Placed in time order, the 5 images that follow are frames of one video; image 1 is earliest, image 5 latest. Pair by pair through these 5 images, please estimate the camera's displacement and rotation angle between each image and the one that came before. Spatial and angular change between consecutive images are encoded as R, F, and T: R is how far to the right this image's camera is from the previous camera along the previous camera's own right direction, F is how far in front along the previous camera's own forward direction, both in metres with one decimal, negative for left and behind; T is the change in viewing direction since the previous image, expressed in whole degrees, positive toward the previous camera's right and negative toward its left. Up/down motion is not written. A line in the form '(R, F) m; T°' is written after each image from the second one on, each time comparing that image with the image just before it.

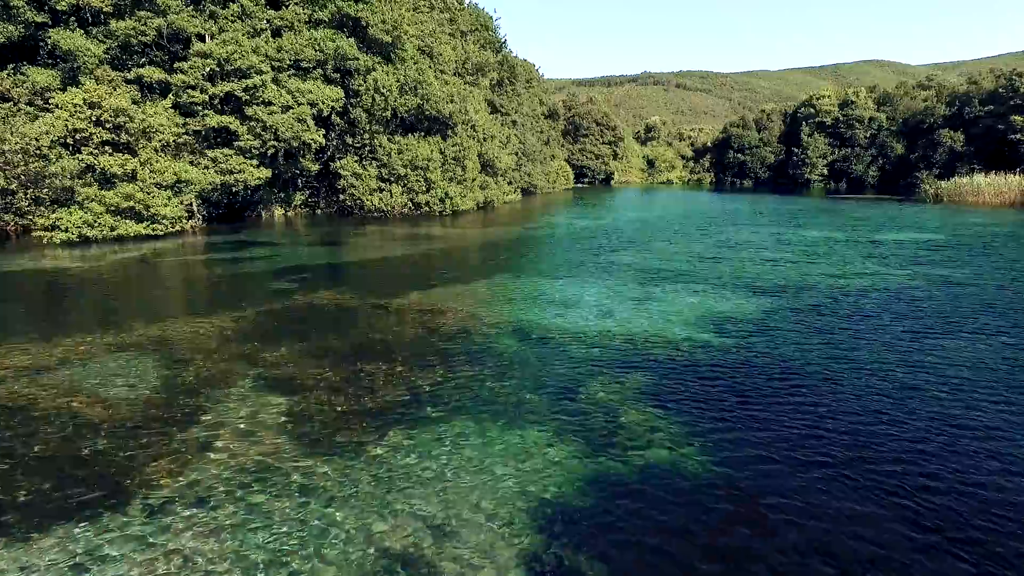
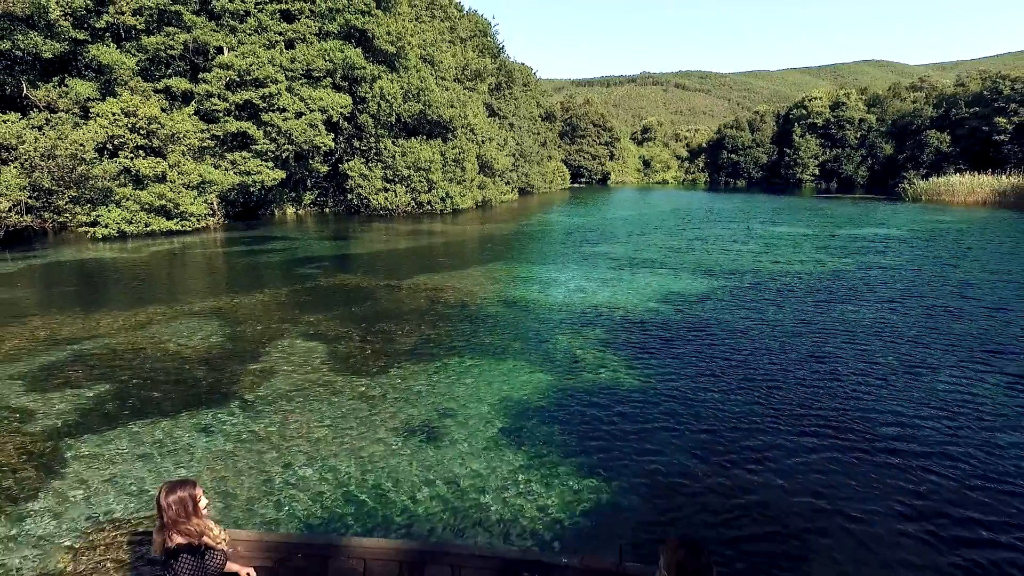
(+0.5, -4.2) m; 0°
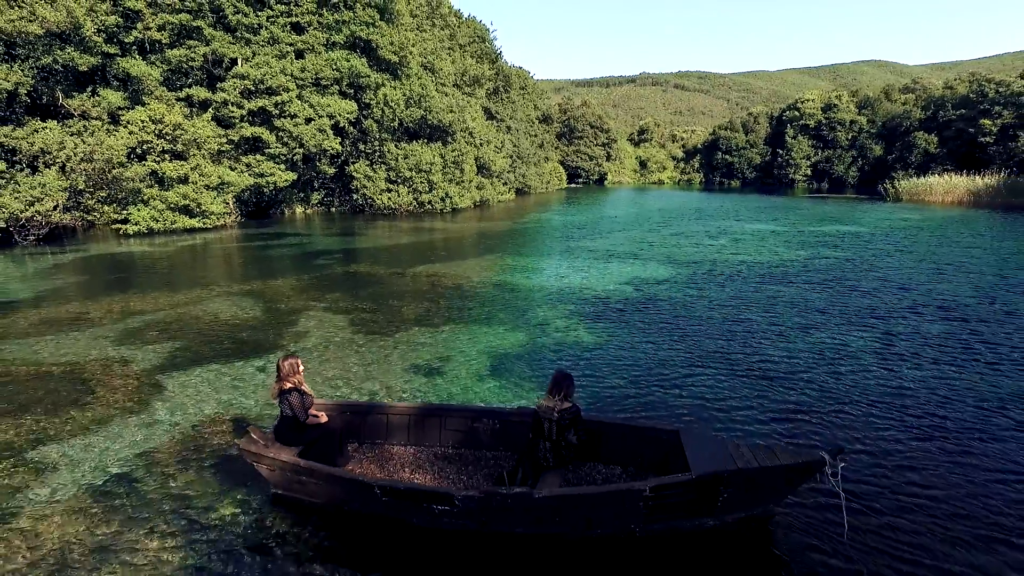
(+0.7, -4.0) m; 0°
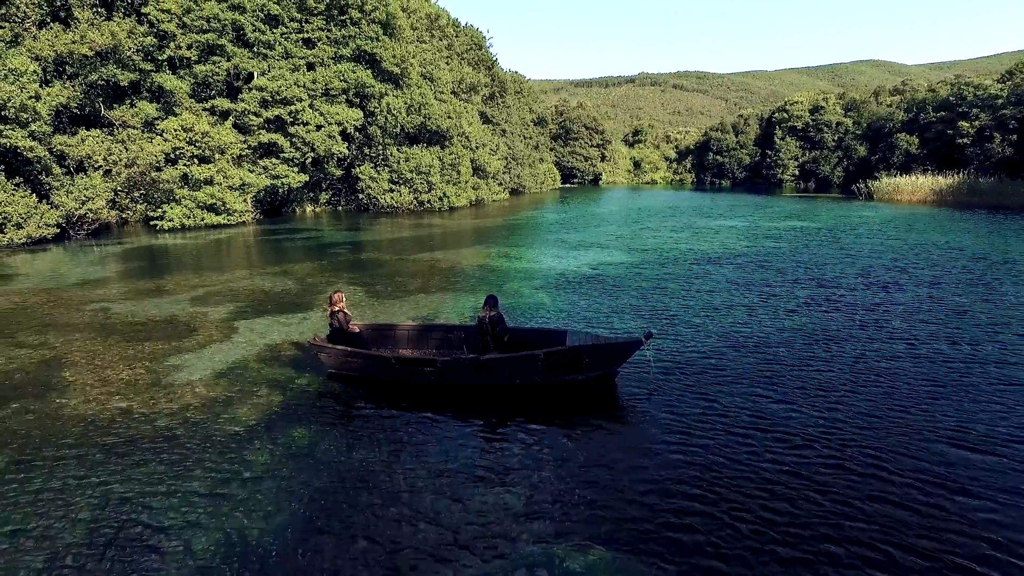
(+1.2, -6.1) m; 0°
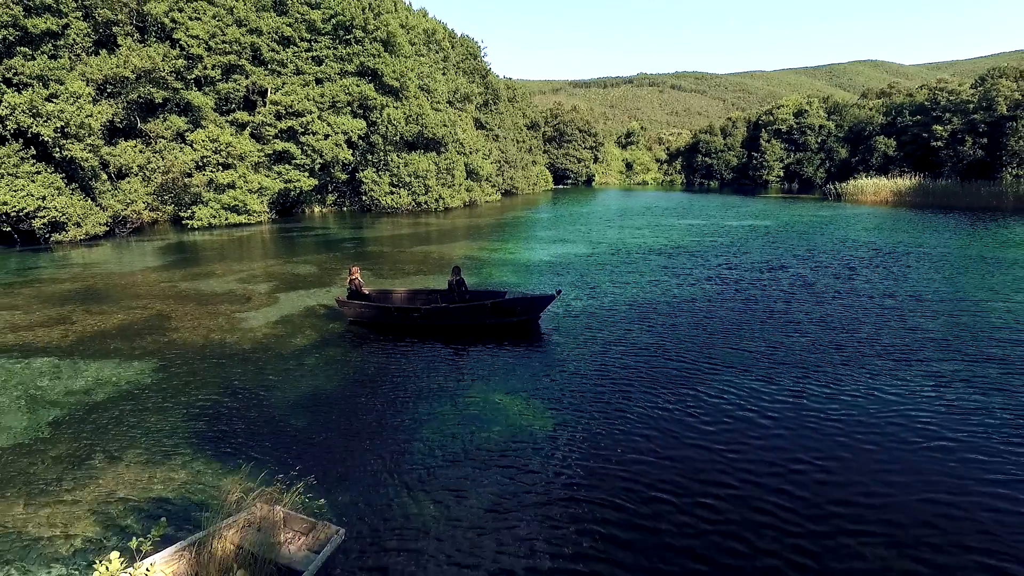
(+1.7, -7.4) m; 0°
